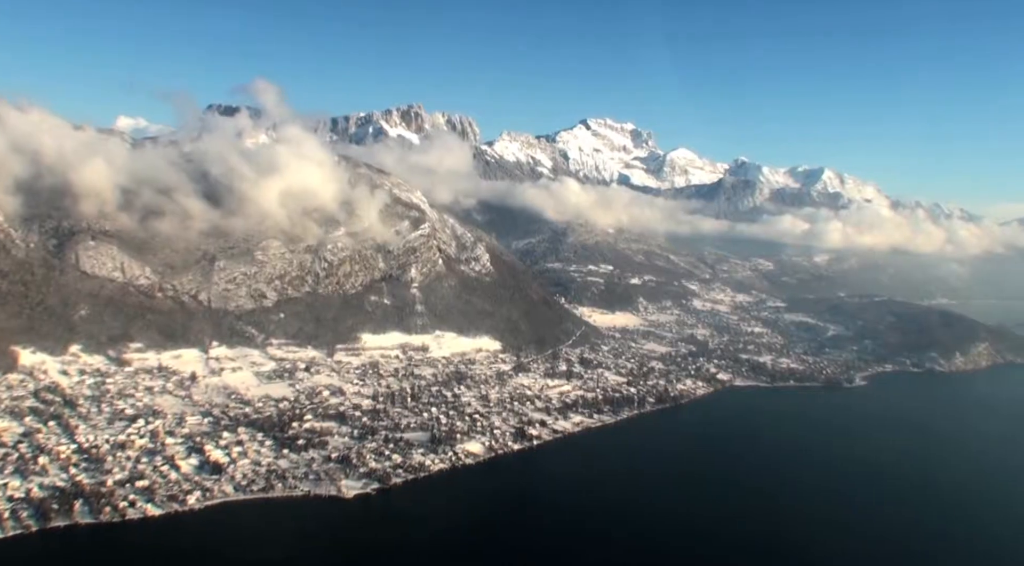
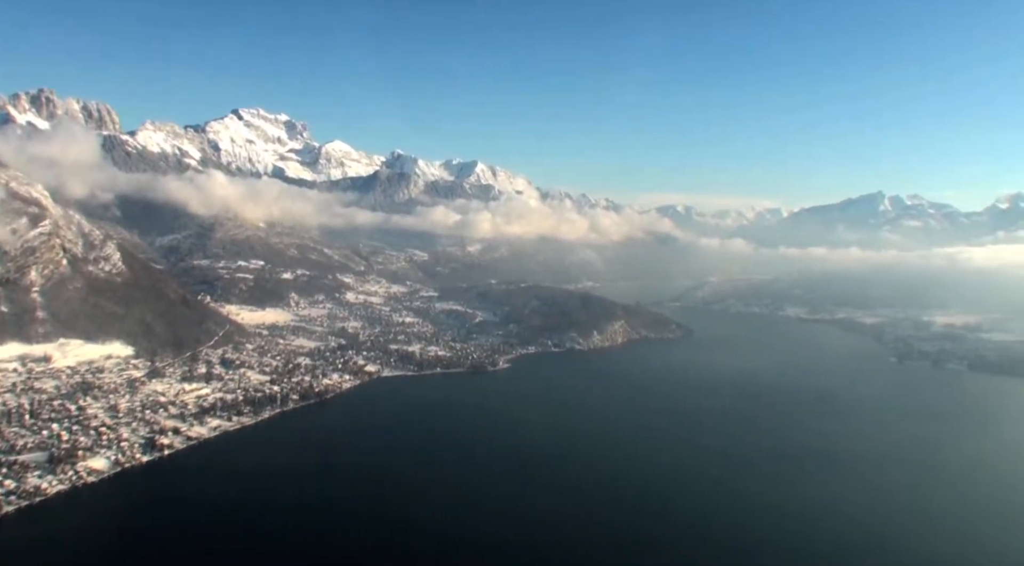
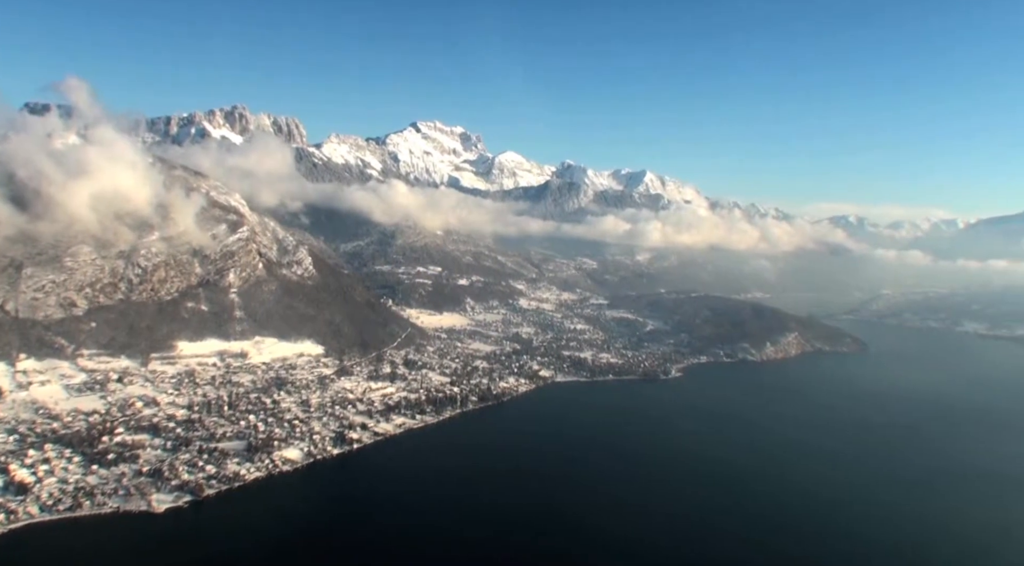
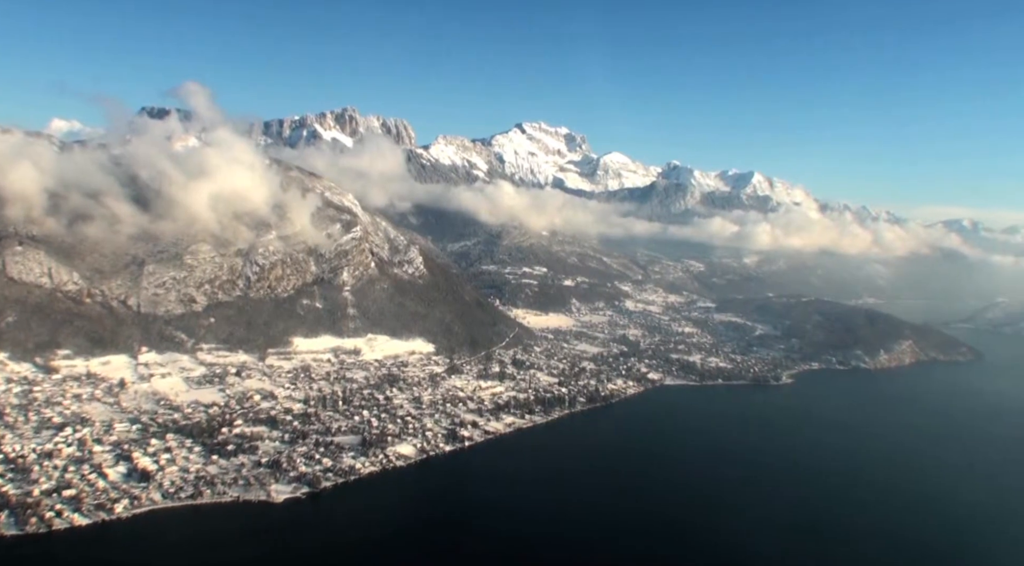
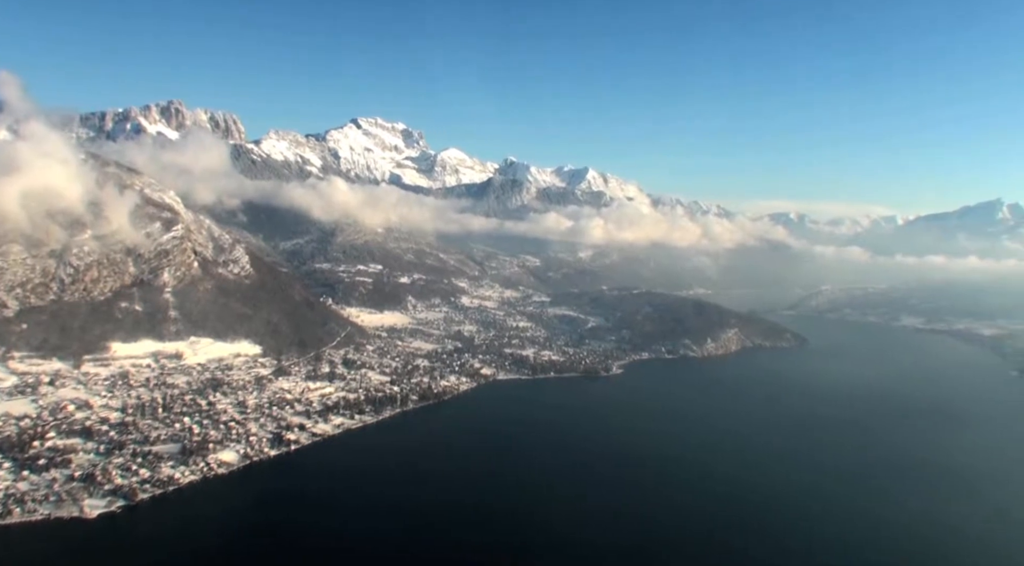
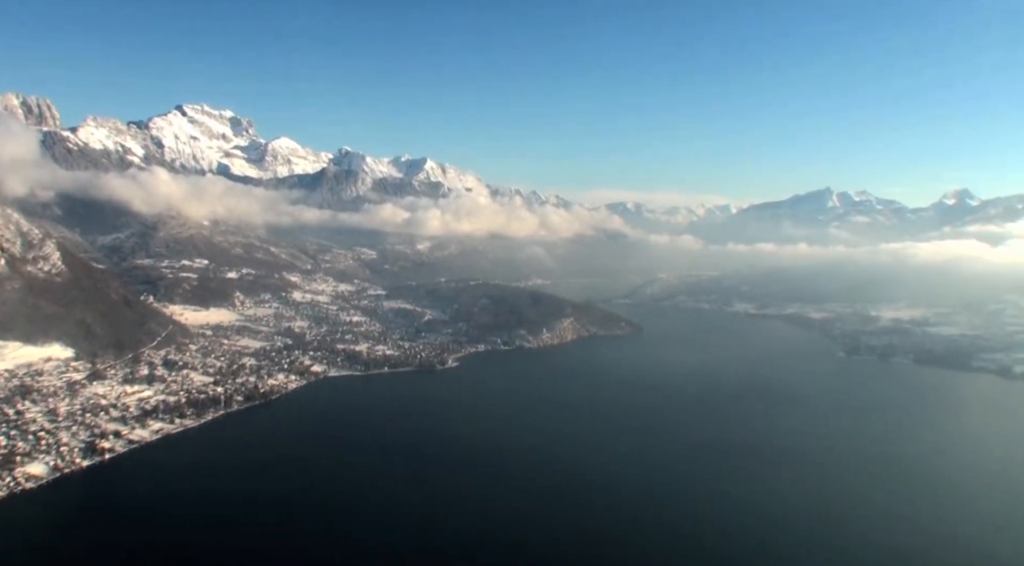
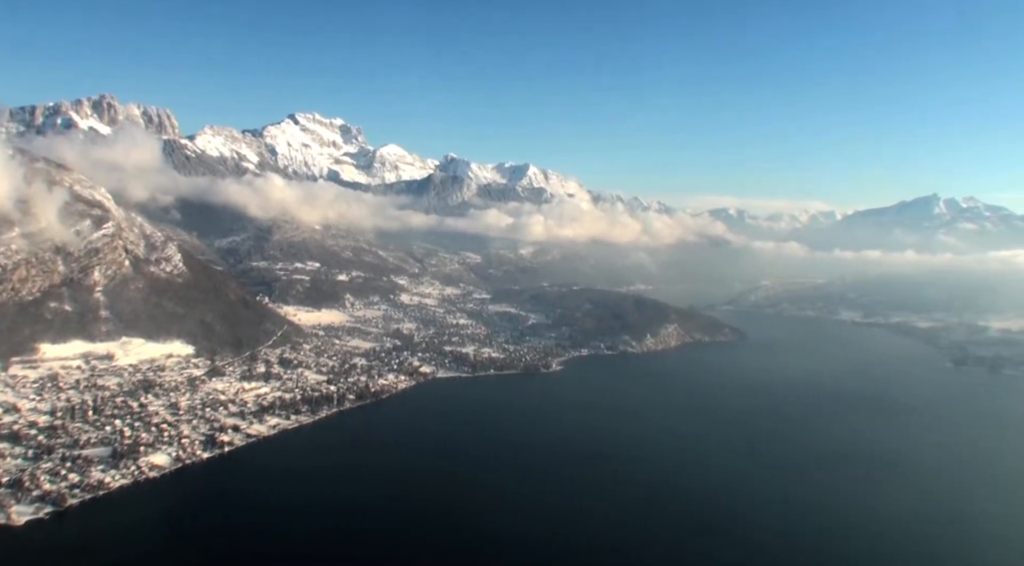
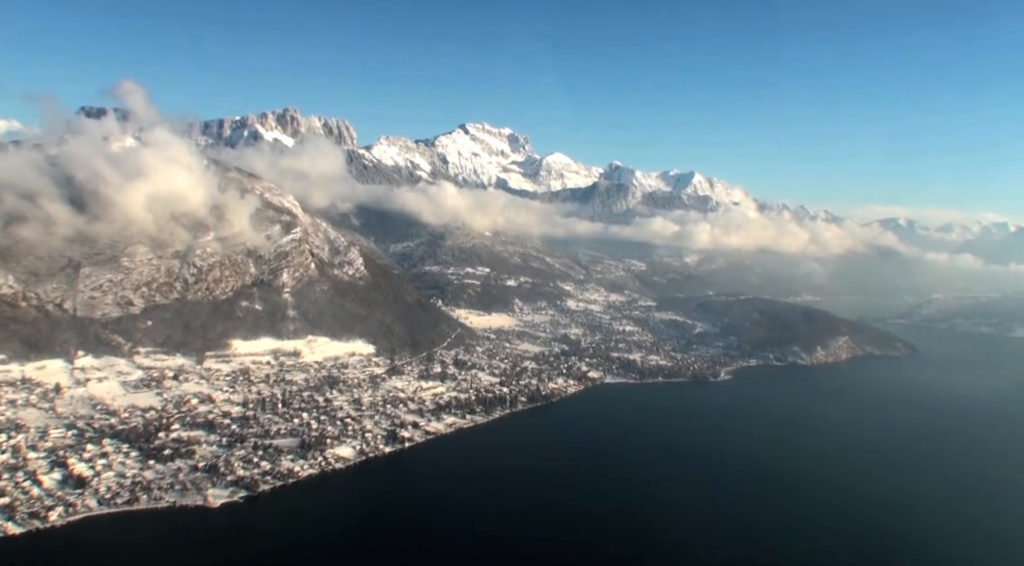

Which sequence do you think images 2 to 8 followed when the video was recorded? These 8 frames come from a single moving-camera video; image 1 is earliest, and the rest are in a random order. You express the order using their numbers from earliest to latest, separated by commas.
4, 8, 3, 5, 7, 2, 6
